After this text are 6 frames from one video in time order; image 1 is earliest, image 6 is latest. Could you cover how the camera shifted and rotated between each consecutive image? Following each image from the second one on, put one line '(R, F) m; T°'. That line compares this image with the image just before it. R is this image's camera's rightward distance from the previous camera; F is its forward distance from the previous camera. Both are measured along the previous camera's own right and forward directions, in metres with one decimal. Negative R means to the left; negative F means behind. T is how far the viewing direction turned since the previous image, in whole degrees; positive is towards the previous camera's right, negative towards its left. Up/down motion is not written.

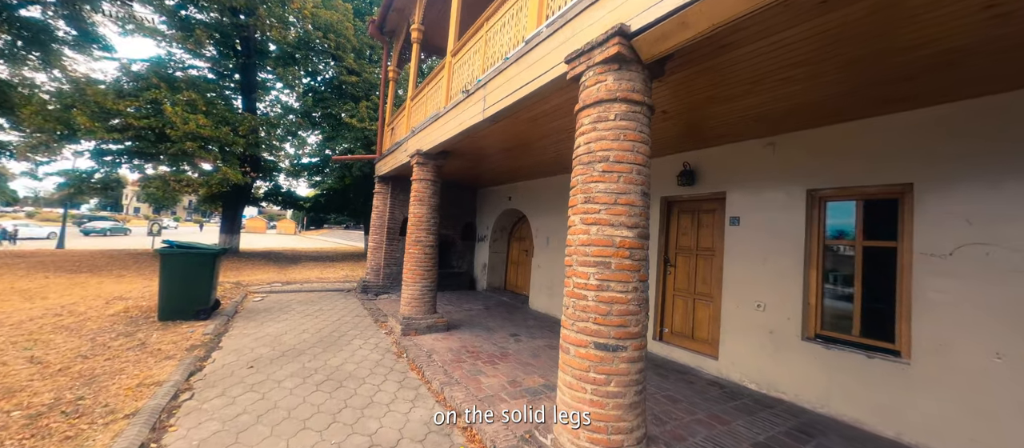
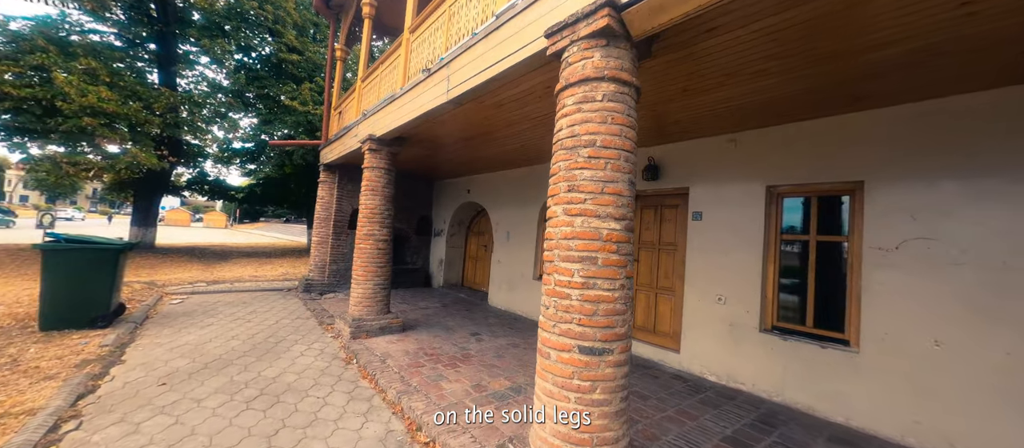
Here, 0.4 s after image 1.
(-0.1, +0.3) m; +7°
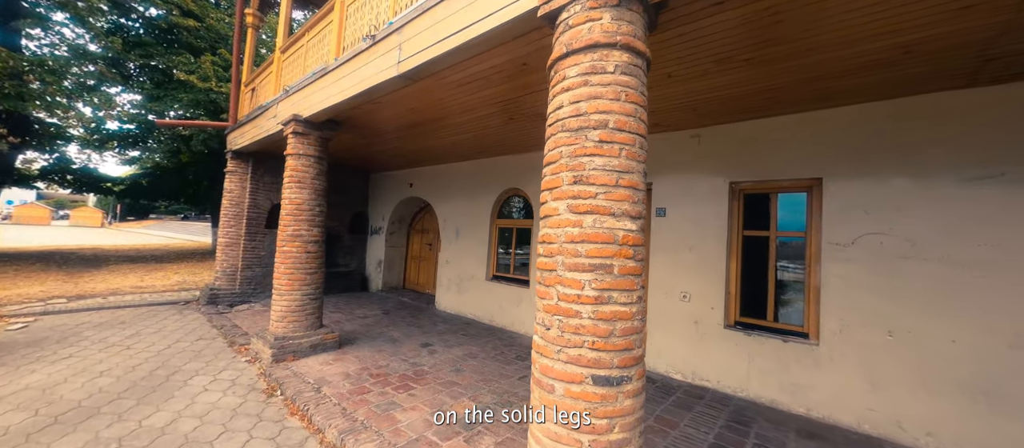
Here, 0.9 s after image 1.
(-0.3, +0.5) m; +10°
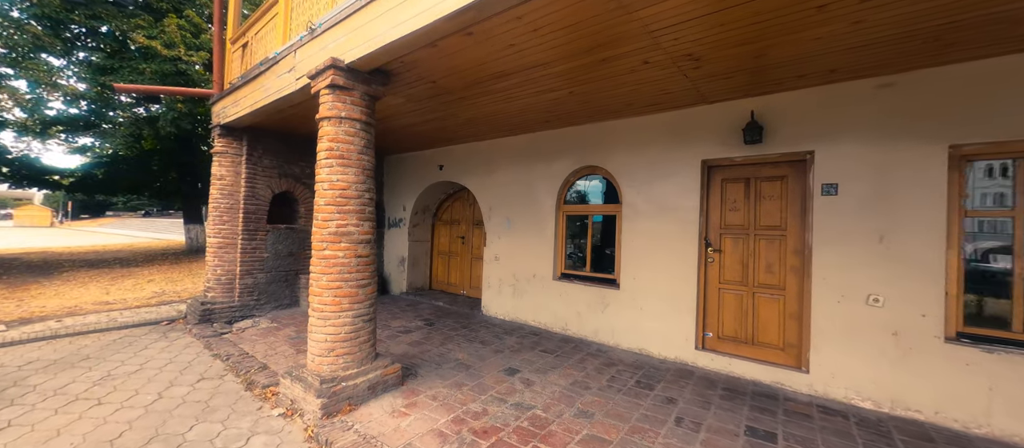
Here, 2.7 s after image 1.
(-1.4, +1.2) m; +3°
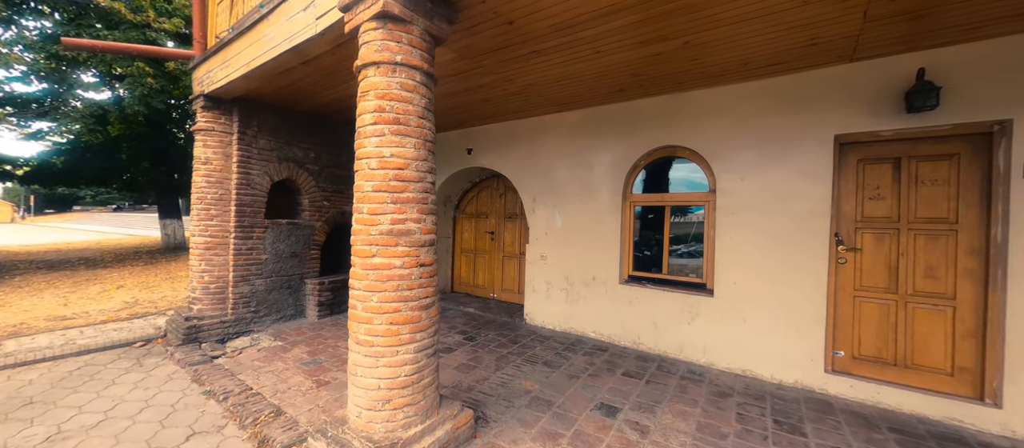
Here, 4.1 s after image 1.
(-0.9, +1.0) m; +2°
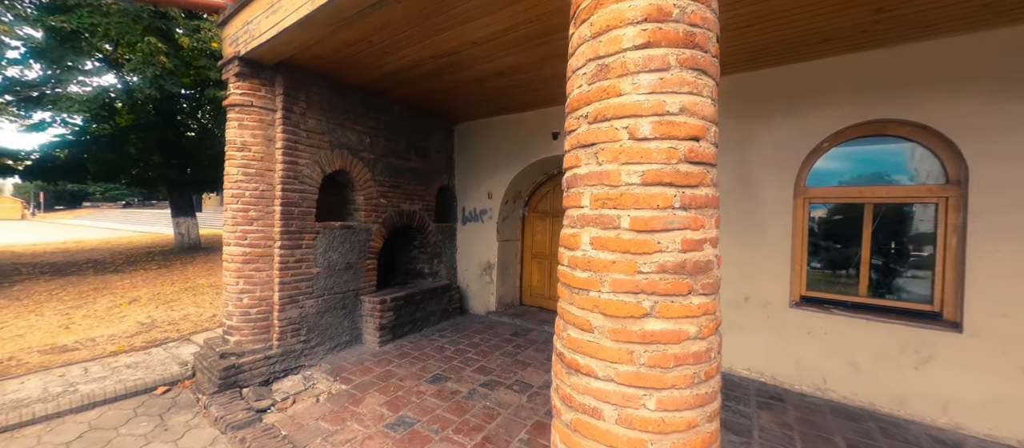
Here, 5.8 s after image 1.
(-1.3, +1.1) m; -1°
